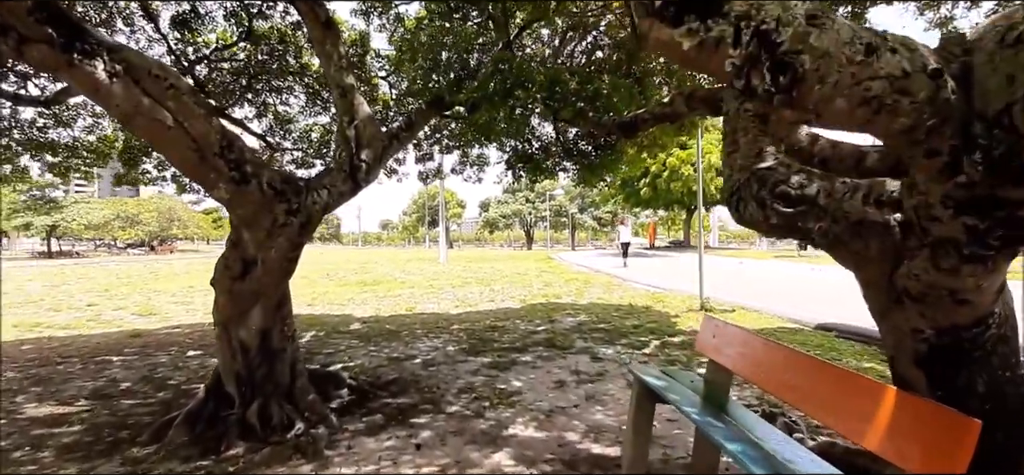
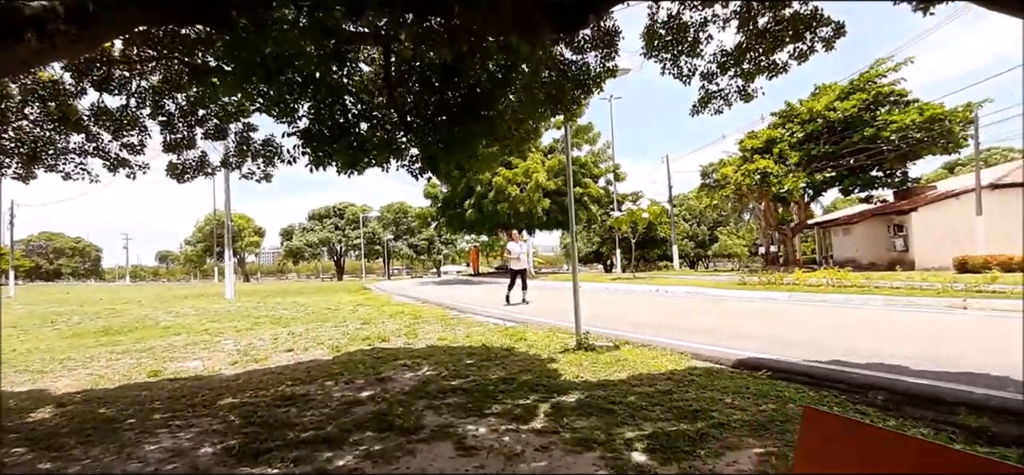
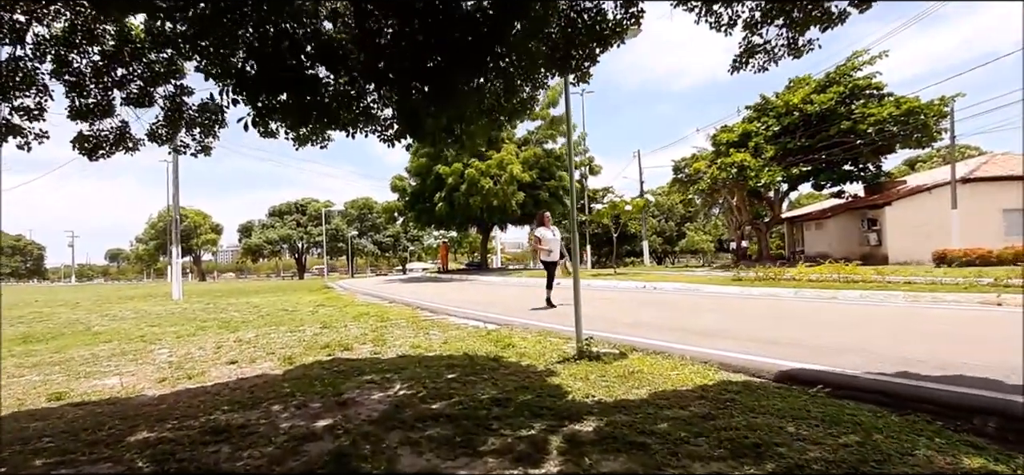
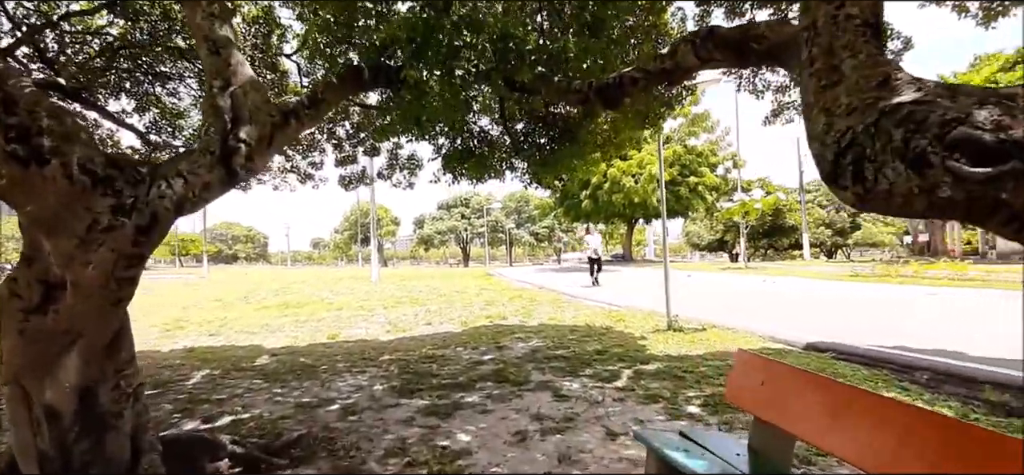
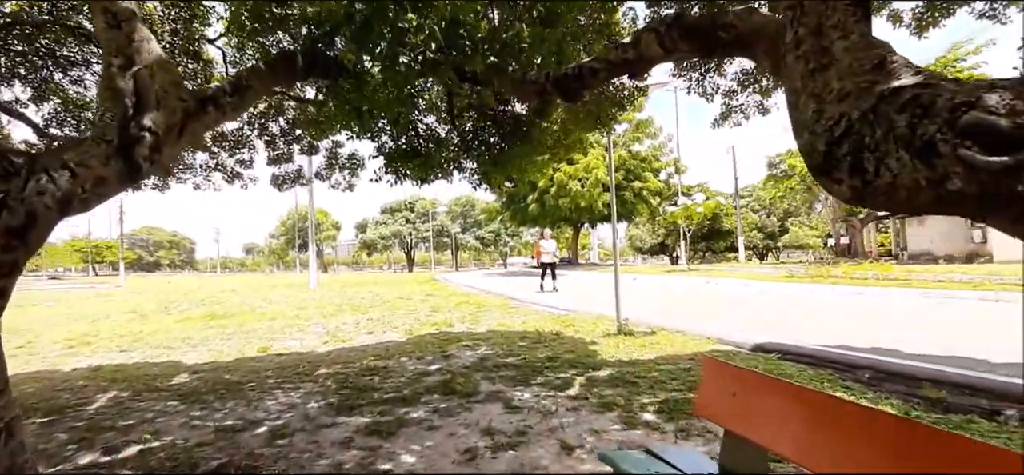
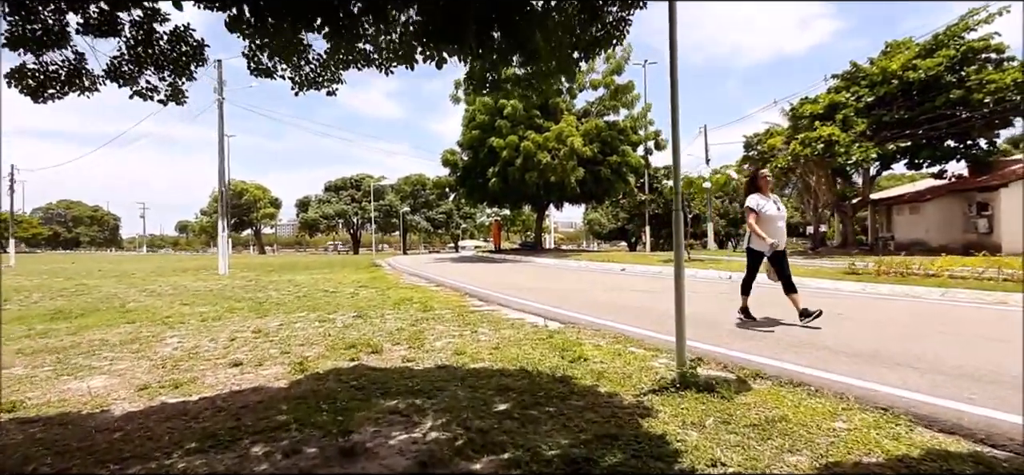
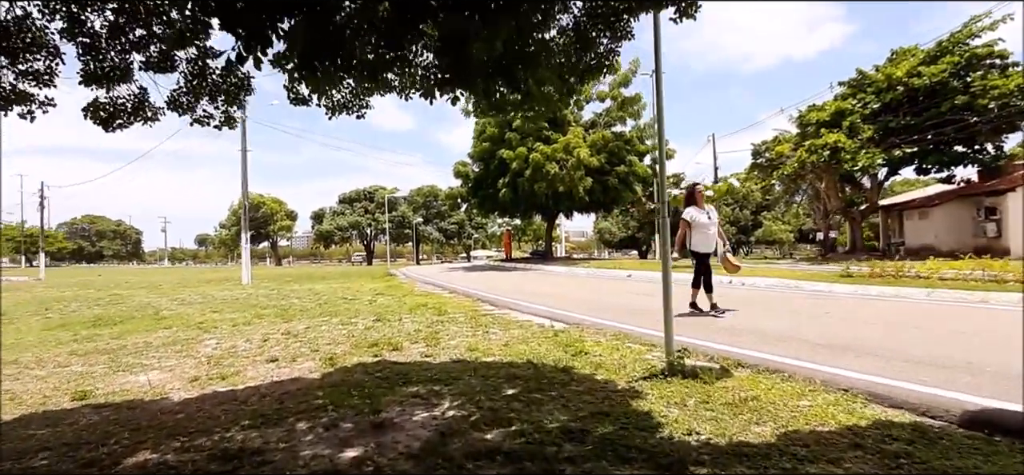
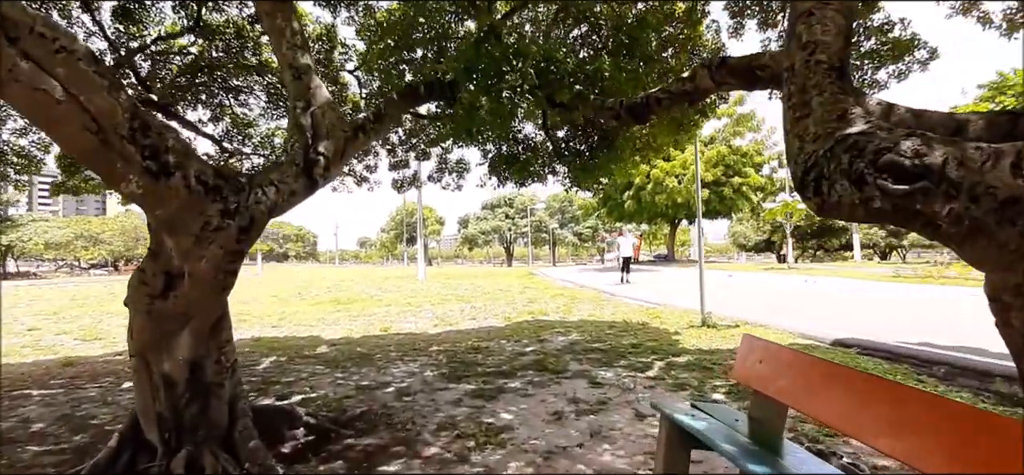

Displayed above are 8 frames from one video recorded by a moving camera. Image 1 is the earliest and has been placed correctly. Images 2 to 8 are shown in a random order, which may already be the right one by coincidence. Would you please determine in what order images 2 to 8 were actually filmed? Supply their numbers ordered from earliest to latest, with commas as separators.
8, 4, 5, 2, 3, 7, 6
